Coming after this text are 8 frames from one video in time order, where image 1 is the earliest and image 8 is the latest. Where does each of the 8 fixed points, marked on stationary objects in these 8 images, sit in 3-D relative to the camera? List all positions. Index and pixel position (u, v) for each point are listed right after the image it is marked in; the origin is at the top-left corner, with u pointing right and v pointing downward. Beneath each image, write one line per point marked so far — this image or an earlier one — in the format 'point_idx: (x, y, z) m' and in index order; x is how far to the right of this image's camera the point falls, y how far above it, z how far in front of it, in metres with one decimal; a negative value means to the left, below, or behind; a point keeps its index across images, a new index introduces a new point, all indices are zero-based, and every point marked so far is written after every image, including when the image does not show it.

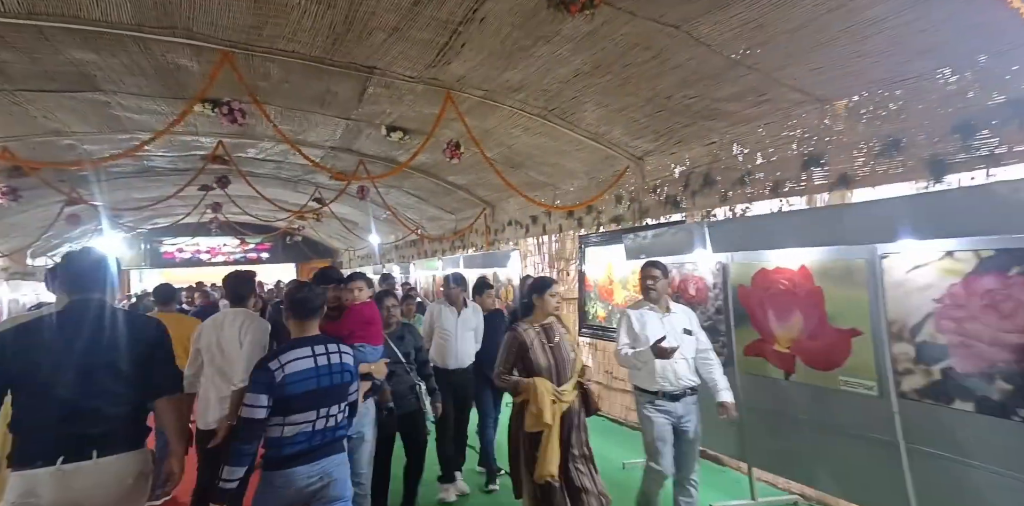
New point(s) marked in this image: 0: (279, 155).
0: (-3.4, +1.4, +6.3) m
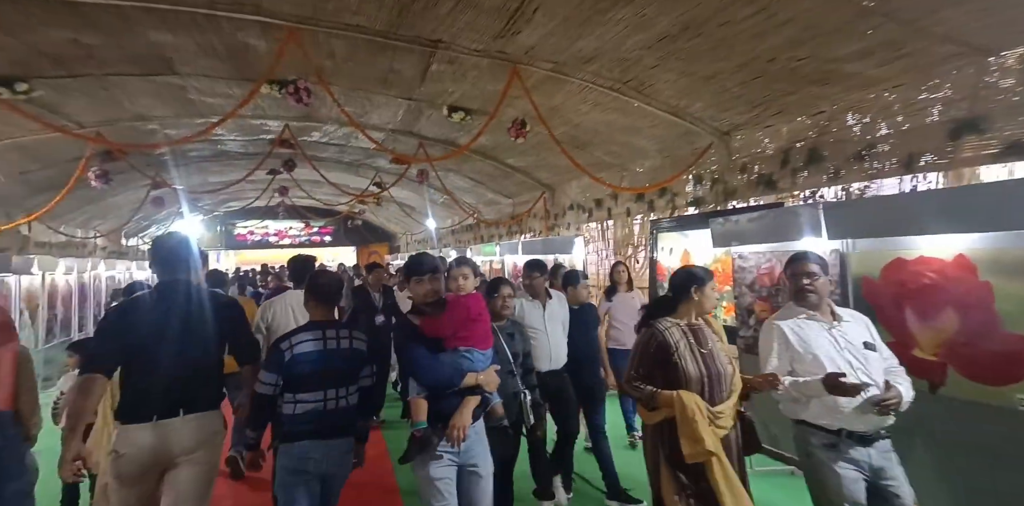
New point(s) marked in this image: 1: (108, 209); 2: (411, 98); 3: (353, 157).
0: (-2.5, +1.7, +6.3) m
1: (-7.3, +0.8, +7.8) m
2: (-1.1, +1.6, +4.6) m
3: (-2.7, +1.6, +7.3) m
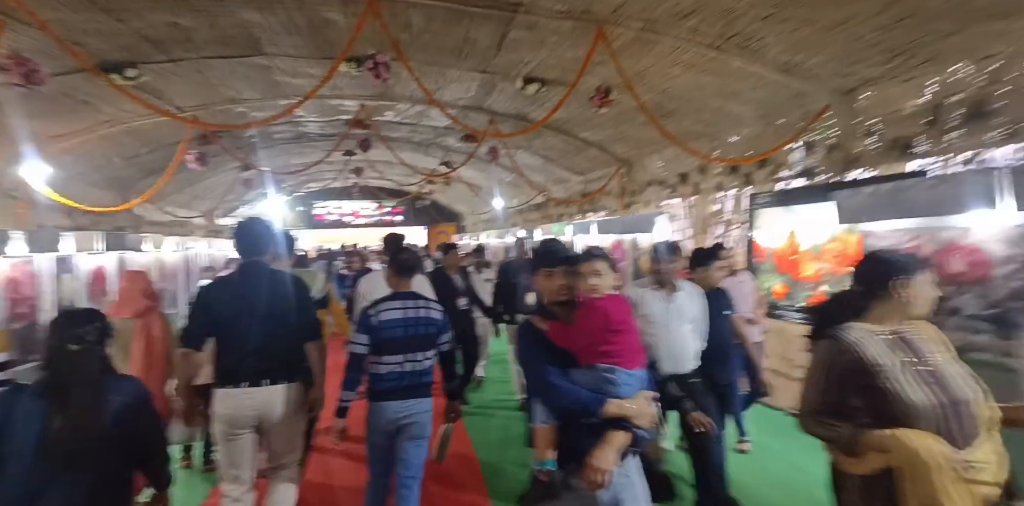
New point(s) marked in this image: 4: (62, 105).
0: (-1.4, +2.0, +6.3) m
1: (-6.0, +1.2, +8.4) m
2: (-0.3, +1.8, +4.3) m
3: (-1.5, +2.0, +7.2) m
4: (-3.9, +1.3, +3.7) m
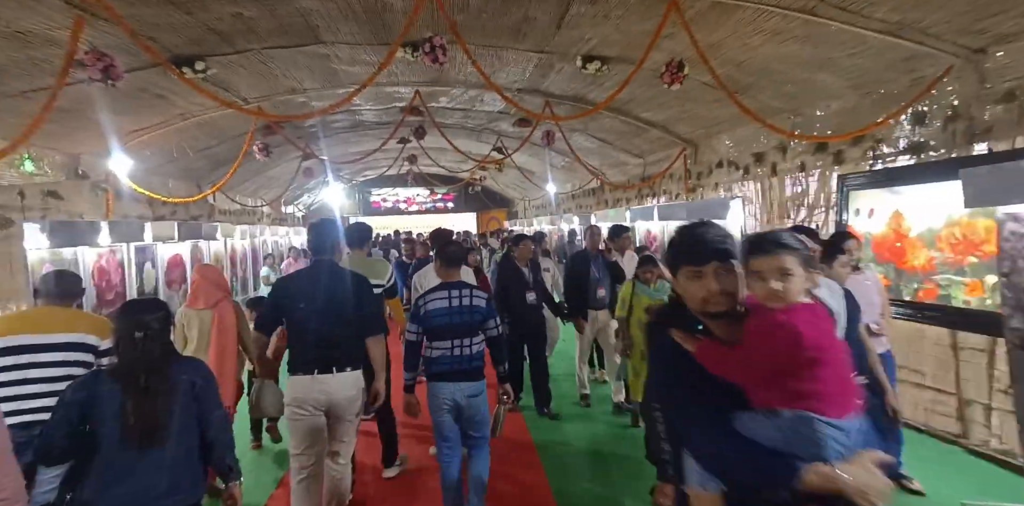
0: (-0.6, +2.2, +6.1) m
1: (-4.9, +1.5, +8.8) m
2: (+0.3, +1.9, +4.1) m
3: (-0.6, +2.2, +7.1) m
4: (-3.3, +1.4, +3.8) m
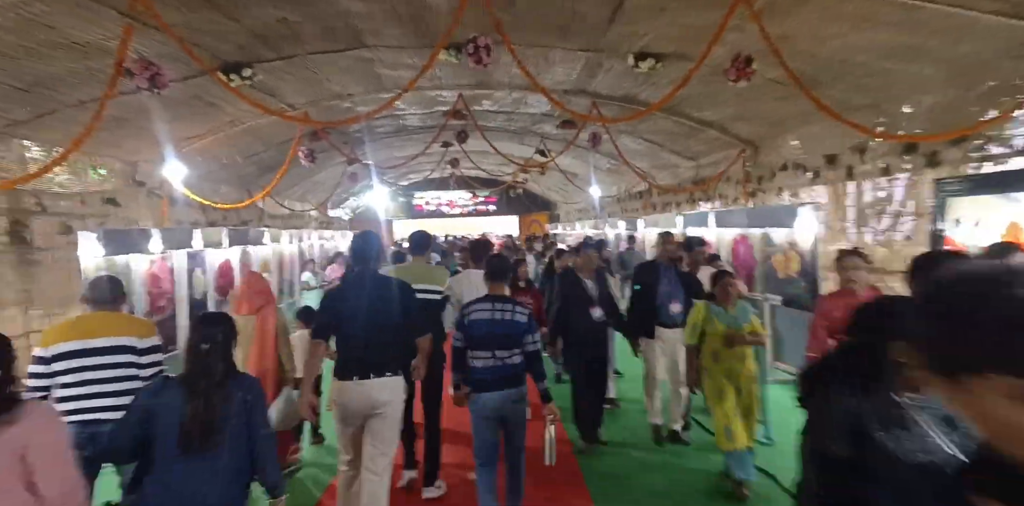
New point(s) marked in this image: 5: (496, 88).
0: (0.0, +2.1, +6.0) m
1: (-4.1, +1.4, +9.0) m
2: (+0.7, +1.8, +3.9) m
3: (+0.1, +2.1, +6.9) m
4: (-2.9, +1.3, +3.9) m
5: (-0.2, +2.0, +5.2) m
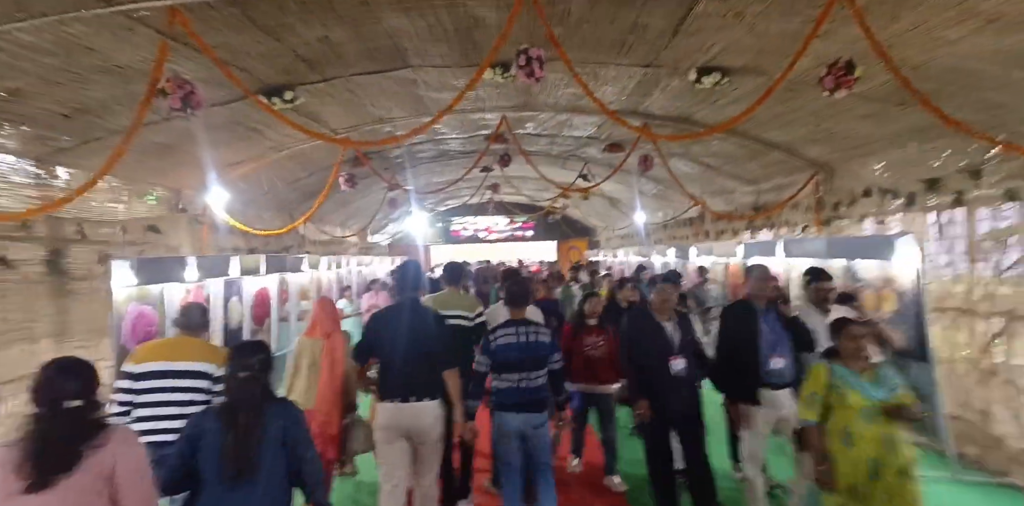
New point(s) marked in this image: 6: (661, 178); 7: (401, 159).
0: (+0.6, +1.7, +5.7) m
1: (-3.2, +0.9, +9.0) m
2: (+1.2, +1.6, +3.6) m
3: (+0.8, +1.6, +6.7) m
4: (-2.5, +1.1, +3.9) m
5: (+0.3, +1.7, +4.9) m
6: (+2.4, +1.2, +6.9) m
7: (-1.8, +1.5, +6.9) m
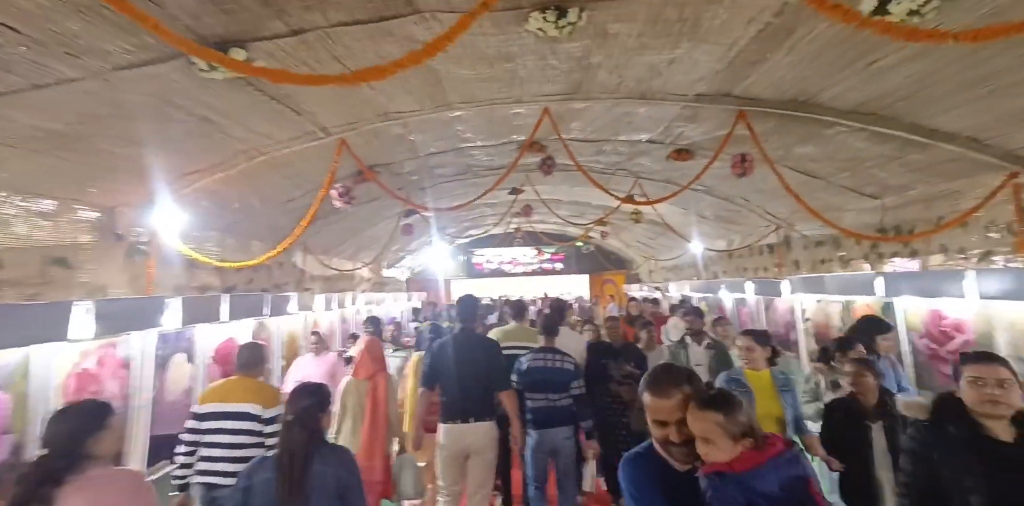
0: (+1.0, +1.3, +4.5) m
1: (-2.6, +0.2, +7.9) m
2: (+1.5, +1.4, +2.3) m
3: (+1.3, +1.2, +5.4) m
4: (-2.1, +0.8, +2.8) m
5: (+0.7, +1.3, +3.7) m
6: (+2.9, +0.7, +5.5) m
7: (-1.3, +1.0, +5.7) m
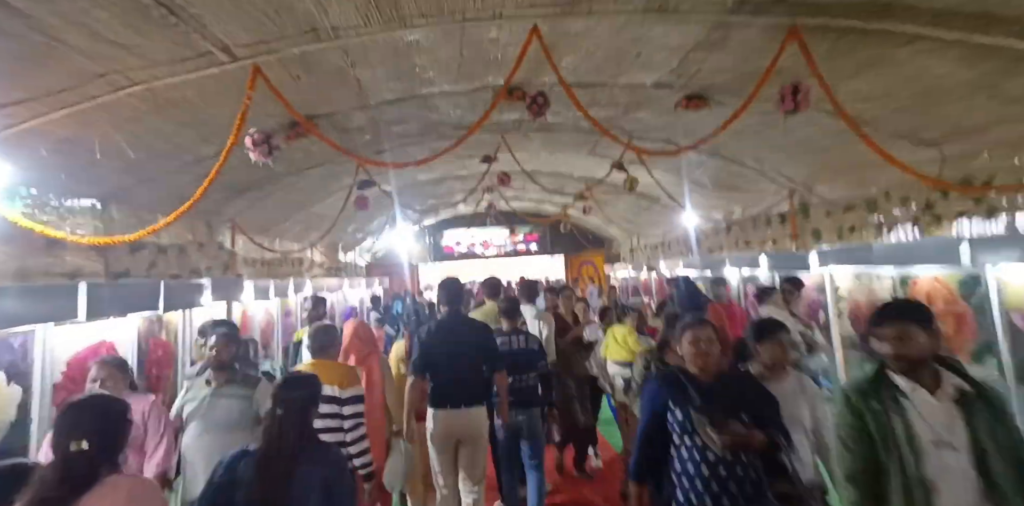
0: (+0.8, +1.6, +3.6) m
1: (-3.0, +0.6, +6.7) m
2: (+1.4, +1.6, +1.4) m
3: (+1.0, +1.5, +4.5) m
4: (-2.2, +1.0, +1.6) m
5: (+0.6, +1.6, +2.8) m
6: (+2.6, +1.1, +4.7) m
7: (-1.5, +1.3, +4.7) m
